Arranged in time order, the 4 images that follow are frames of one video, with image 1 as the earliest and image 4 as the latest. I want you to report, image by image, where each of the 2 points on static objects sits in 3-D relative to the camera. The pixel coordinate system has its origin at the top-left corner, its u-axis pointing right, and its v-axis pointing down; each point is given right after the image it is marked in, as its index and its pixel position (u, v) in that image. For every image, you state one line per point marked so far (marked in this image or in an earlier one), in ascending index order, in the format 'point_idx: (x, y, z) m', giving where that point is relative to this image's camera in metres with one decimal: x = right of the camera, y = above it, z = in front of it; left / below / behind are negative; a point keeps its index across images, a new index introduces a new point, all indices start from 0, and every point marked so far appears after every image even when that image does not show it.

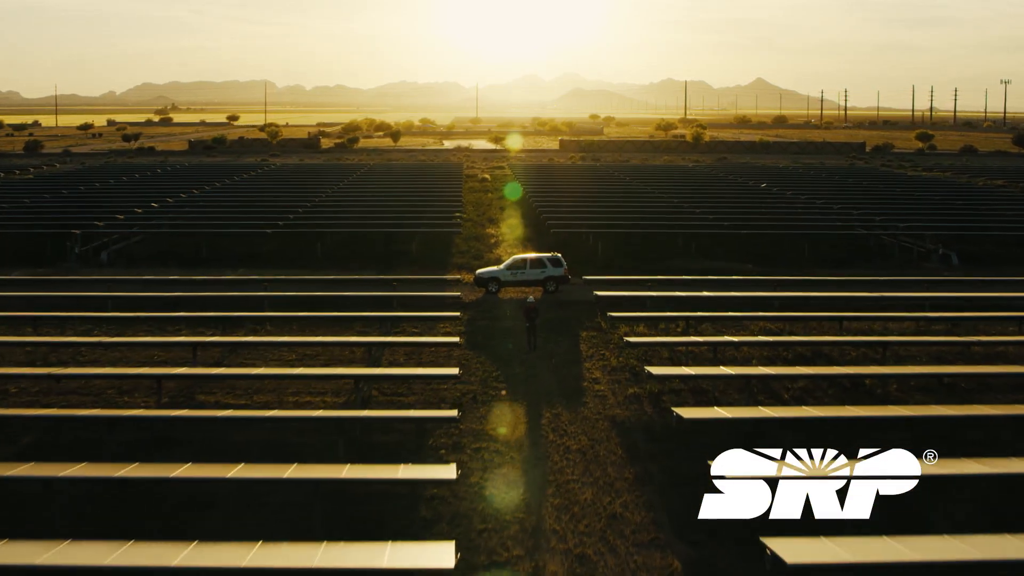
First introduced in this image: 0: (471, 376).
0: (-0.4, -0.9, +13.2) m
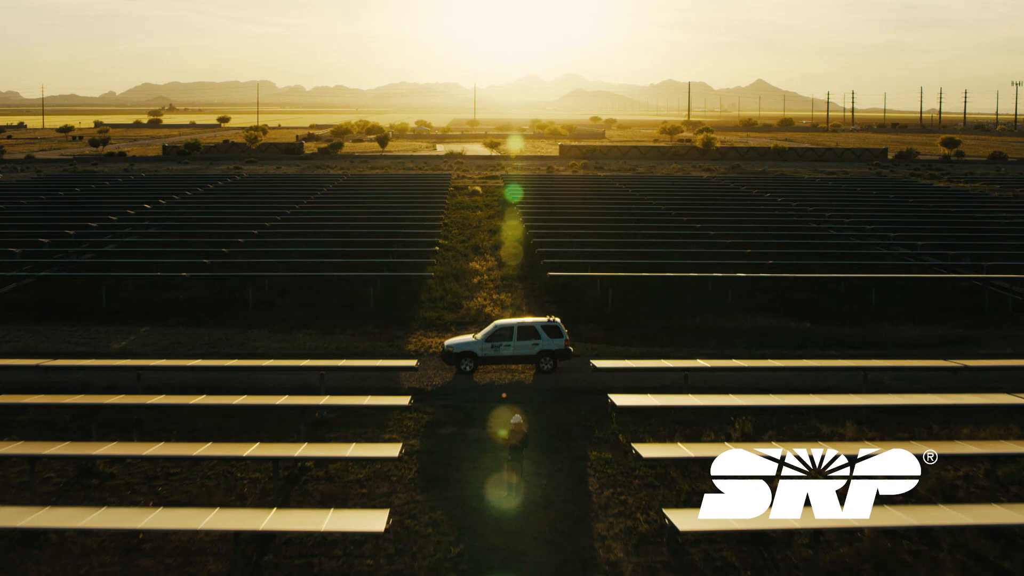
0: (-0.6, -1.7, +8.2) m
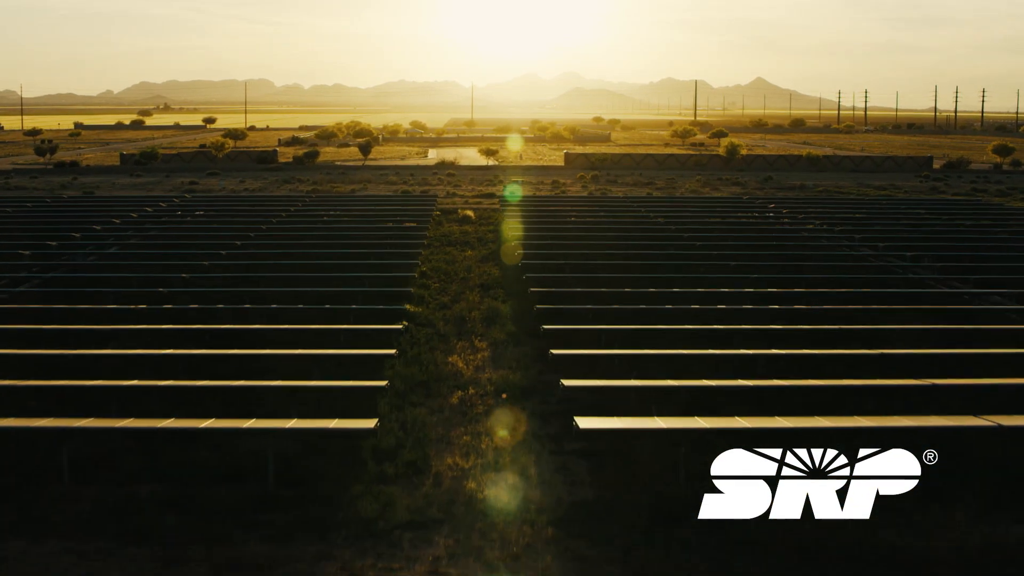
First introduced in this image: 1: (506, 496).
0: (-0.6, -2.9, +0.7) m
1: (0.0, -1.6, +10.2) m
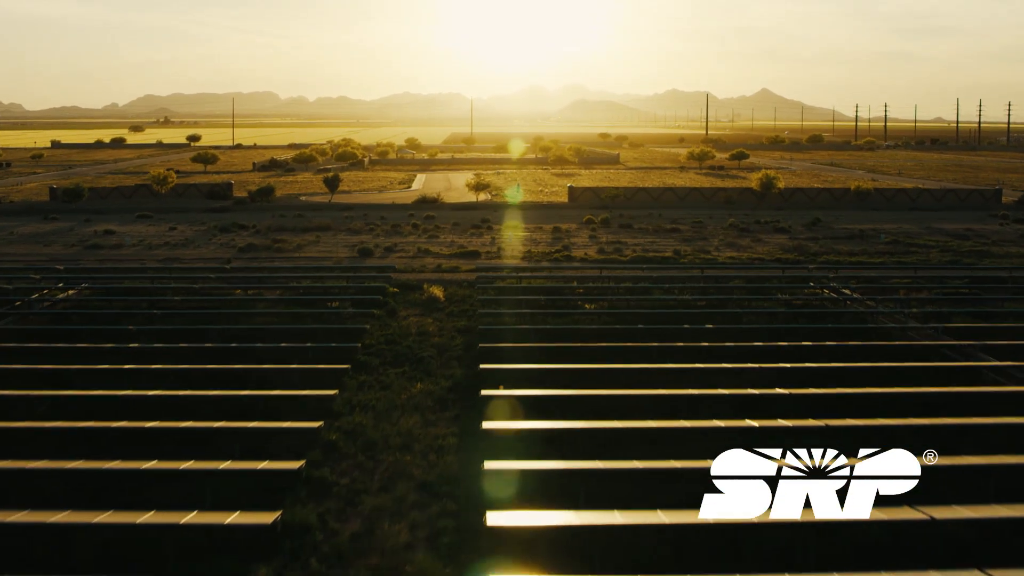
0: (-1.0, -4.7, -8.5) m
1: (-0.4, -3.4, +1.0) m
